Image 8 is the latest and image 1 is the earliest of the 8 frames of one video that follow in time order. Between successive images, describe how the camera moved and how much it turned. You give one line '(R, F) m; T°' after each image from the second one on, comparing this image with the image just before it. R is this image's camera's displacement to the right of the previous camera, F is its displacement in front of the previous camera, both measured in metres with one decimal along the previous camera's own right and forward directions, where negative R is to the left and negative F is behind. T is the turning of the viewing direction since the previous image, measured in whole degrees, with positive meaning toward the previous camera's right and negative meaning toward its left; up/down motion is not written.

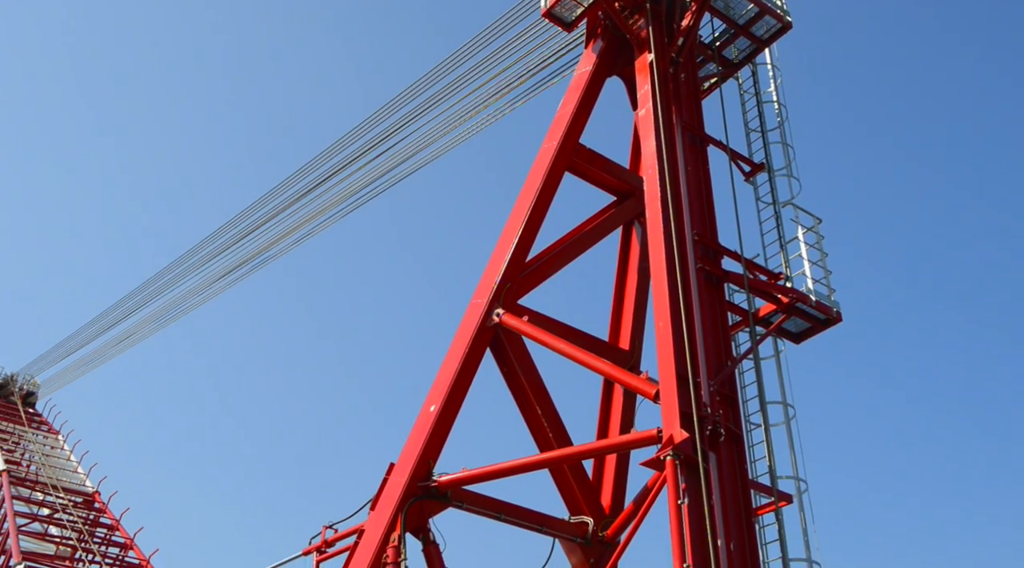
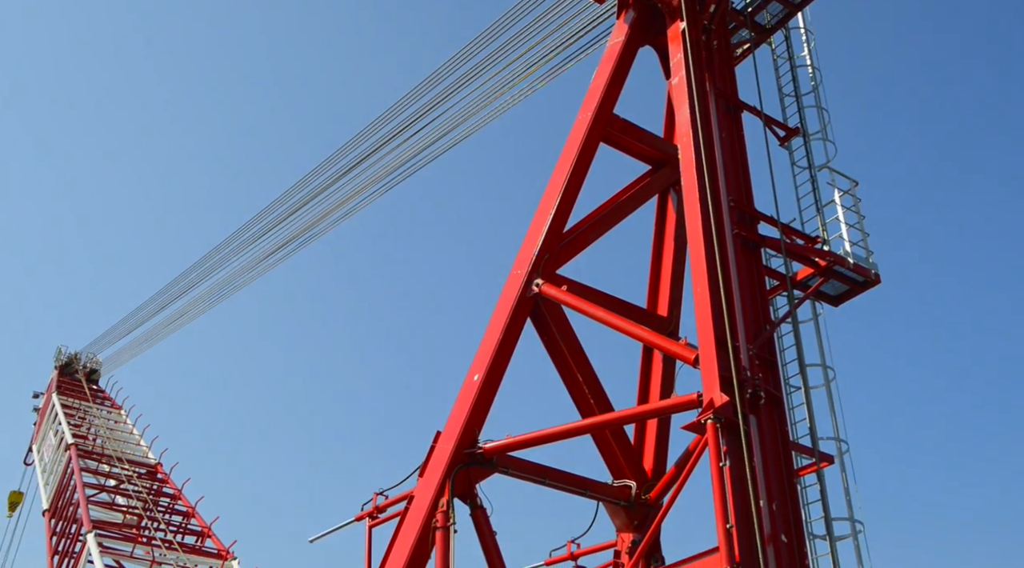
(0.0, -0.6) m; -2°
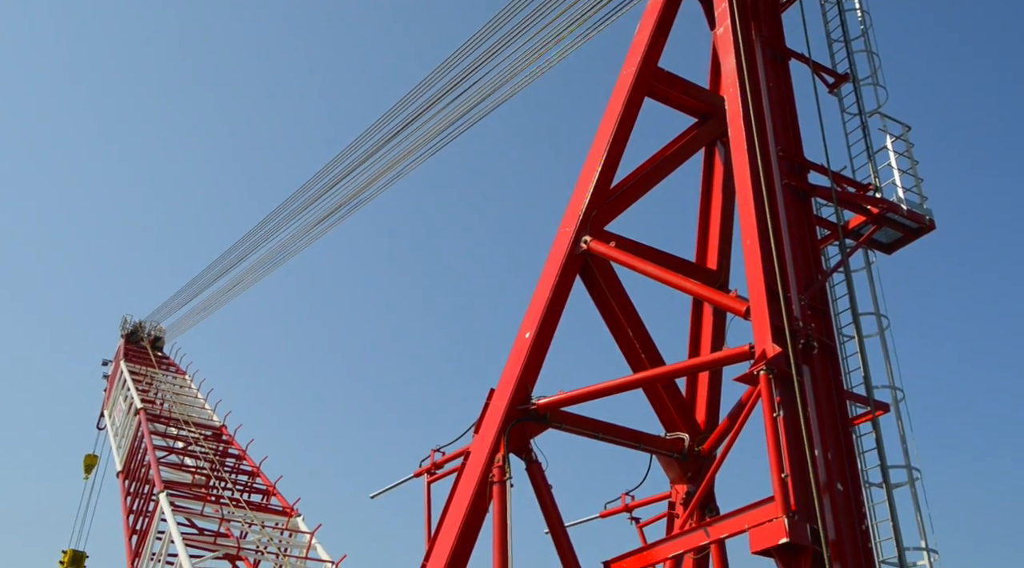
(+0.1, -0.3) m; -3°
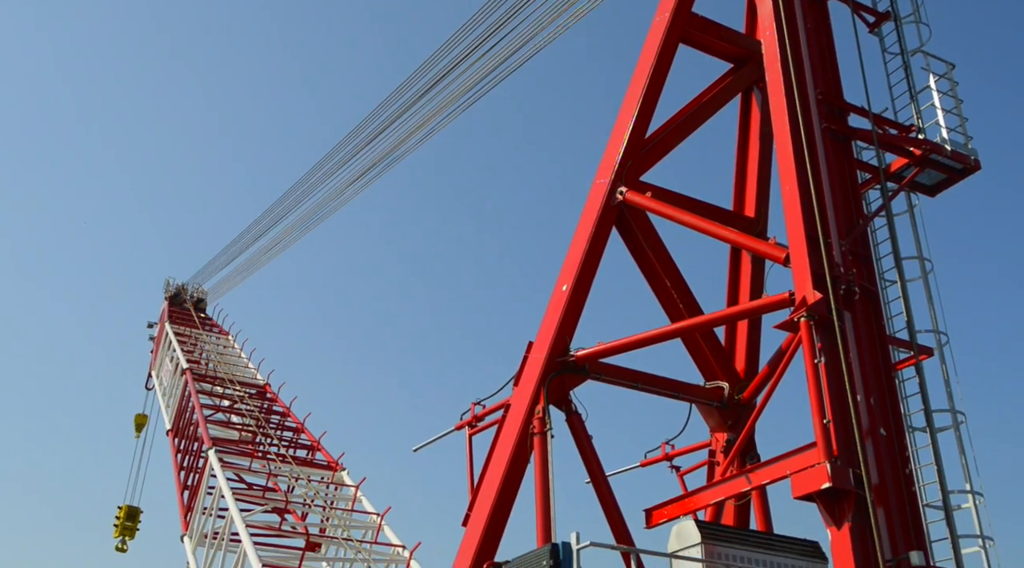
(+0.1, -0.1) m; -2°
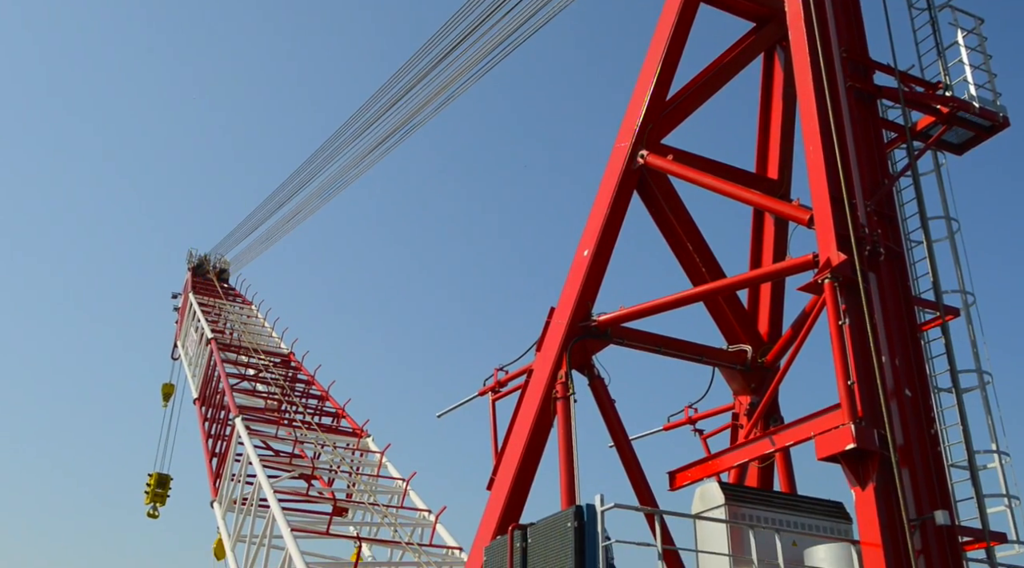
(0.0, 0.0) m; -1°
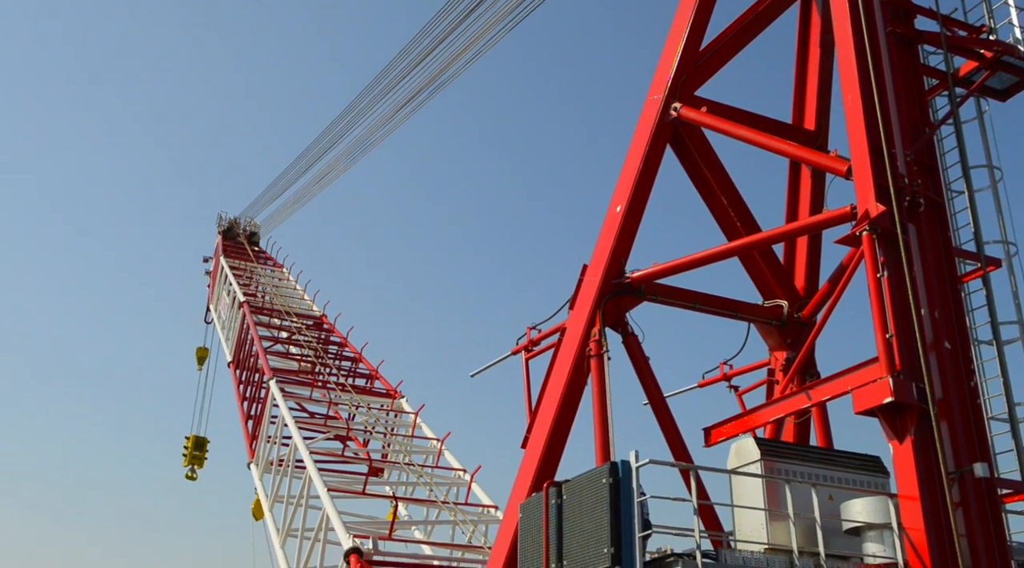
(0.0, +0.2) m; -2°
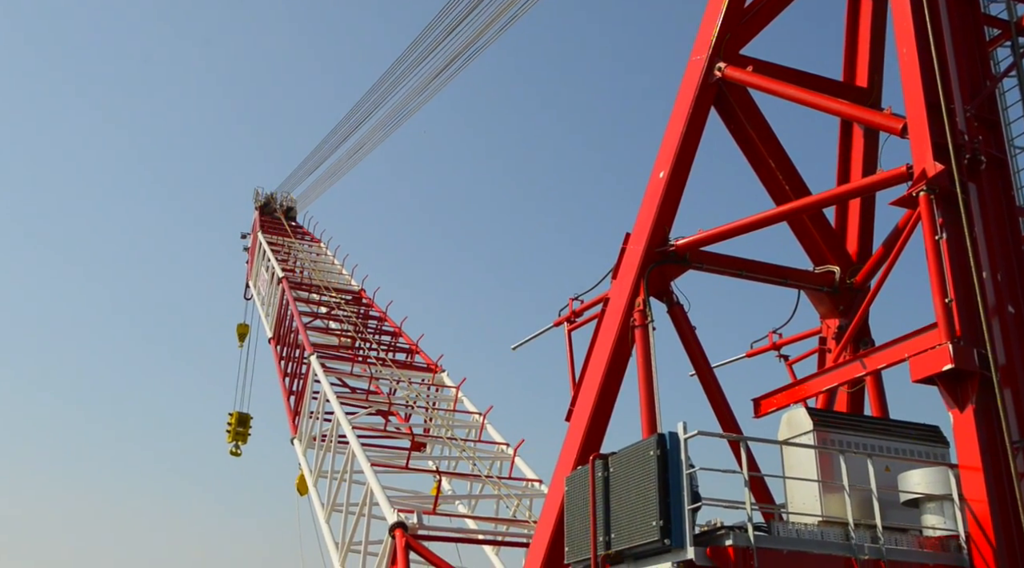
(0.0, +0.6) m; -2°
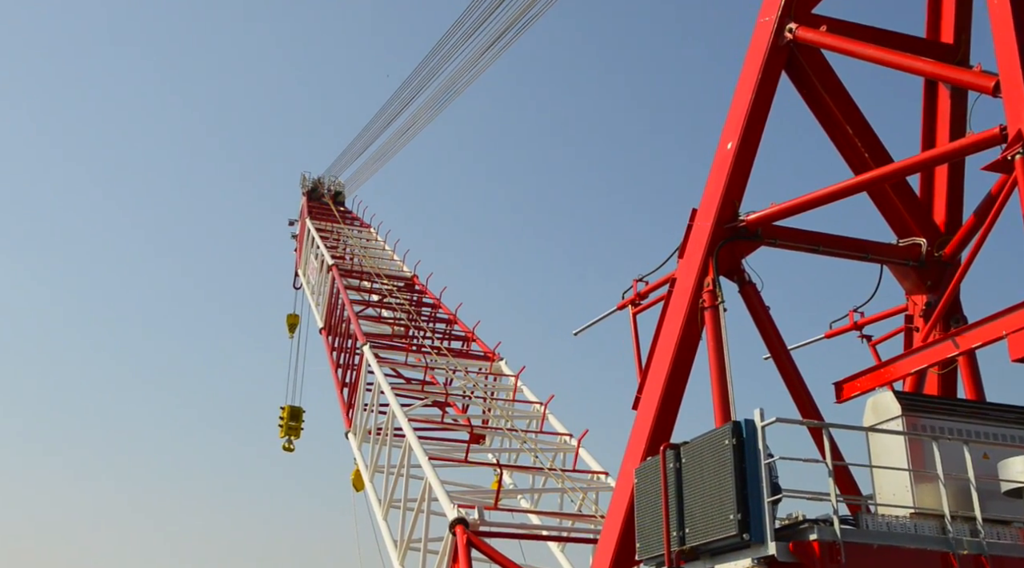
(-0.3, +1.3) m; -3°
